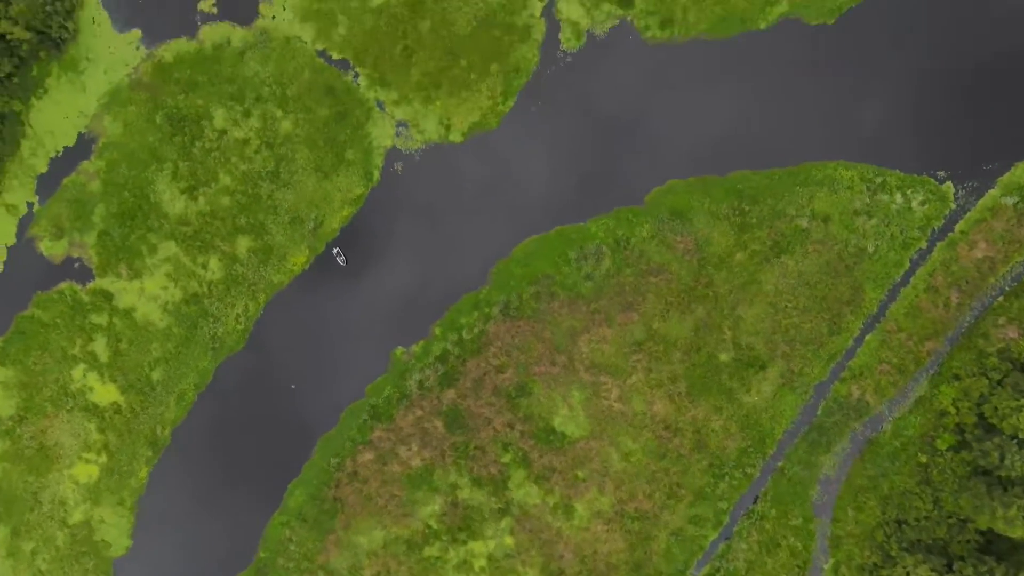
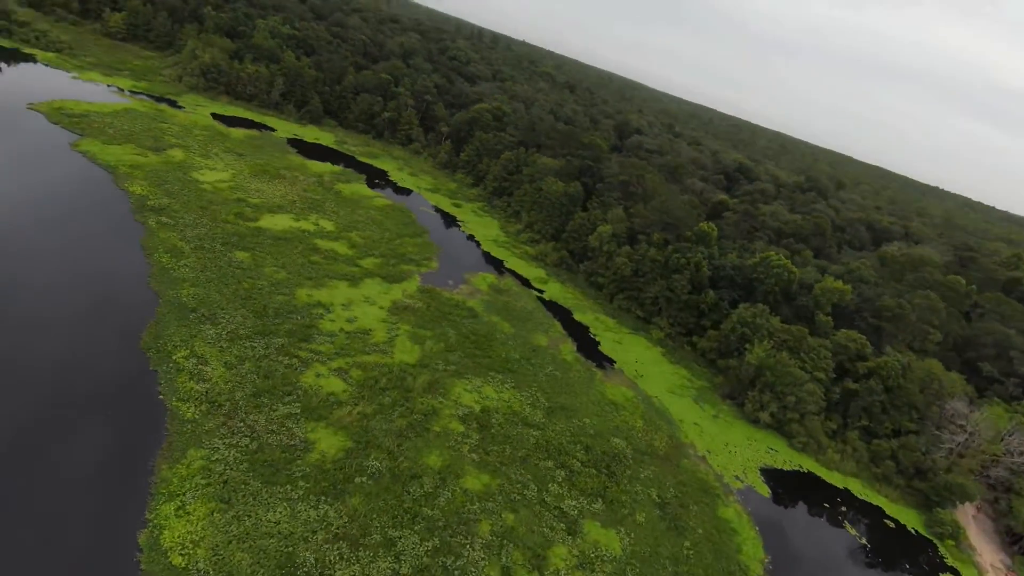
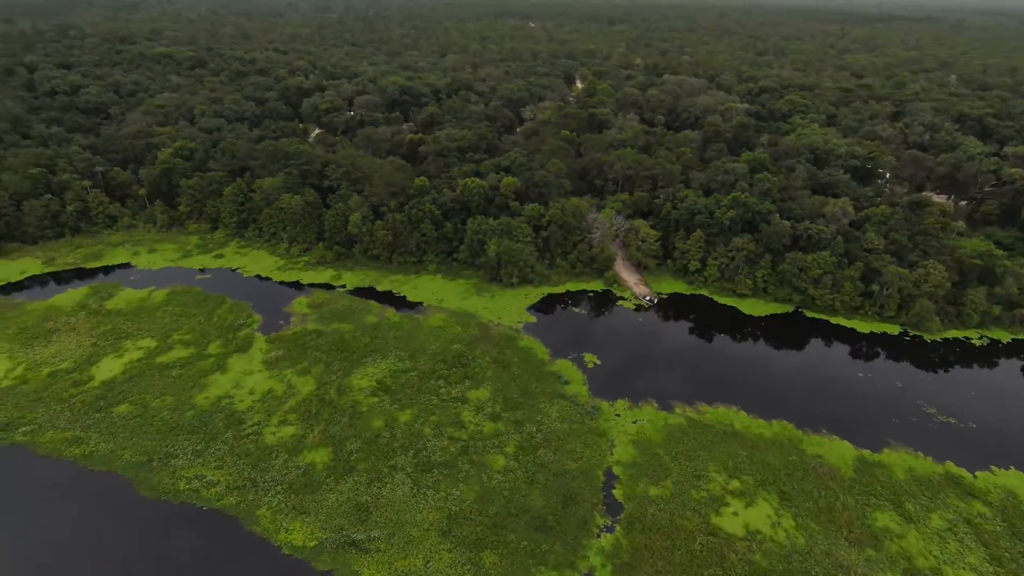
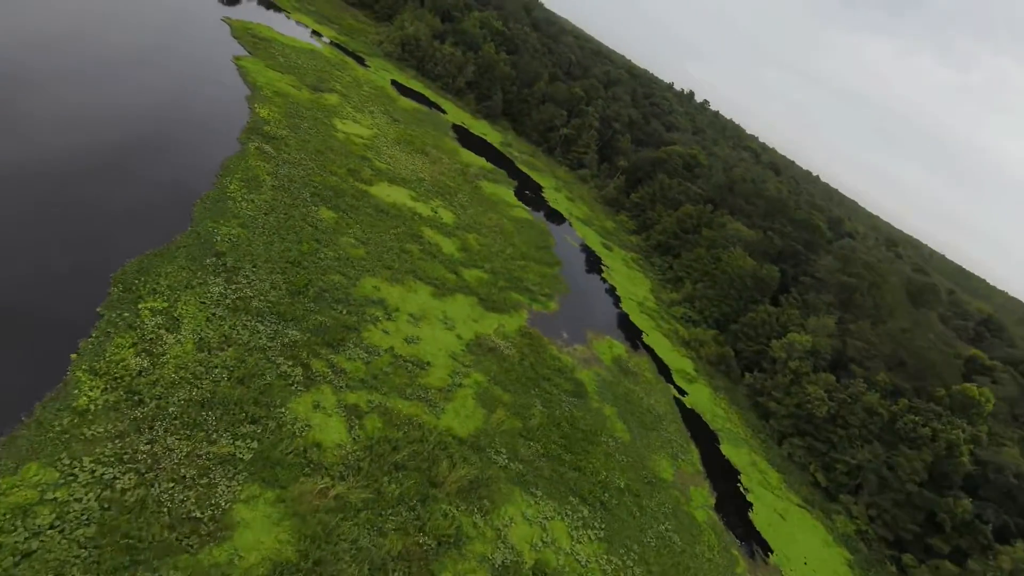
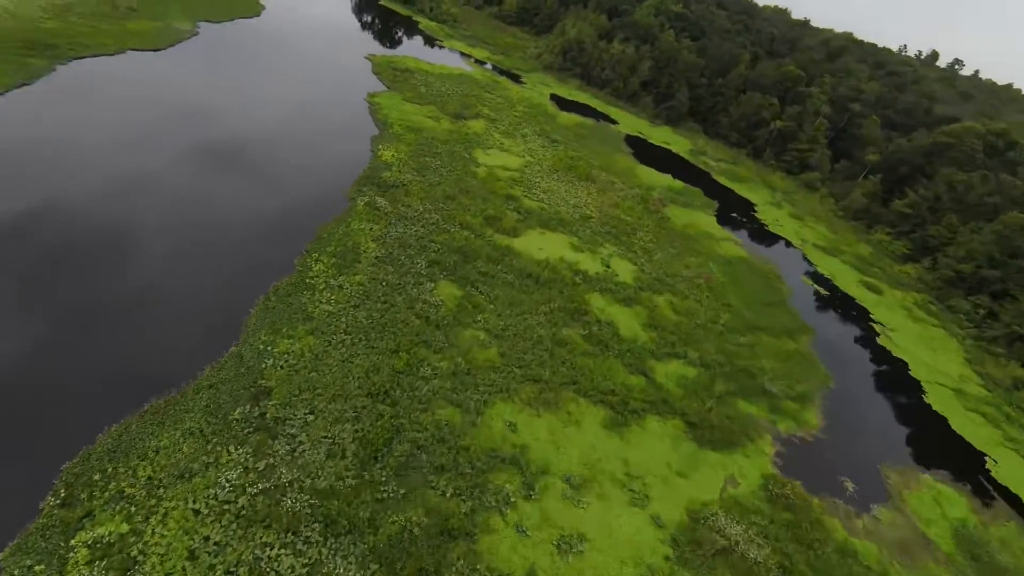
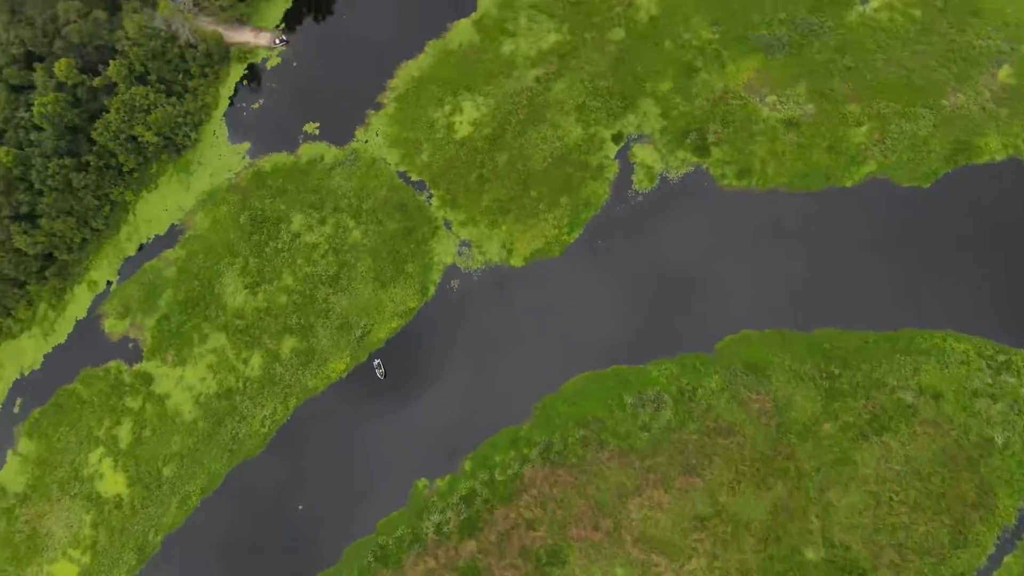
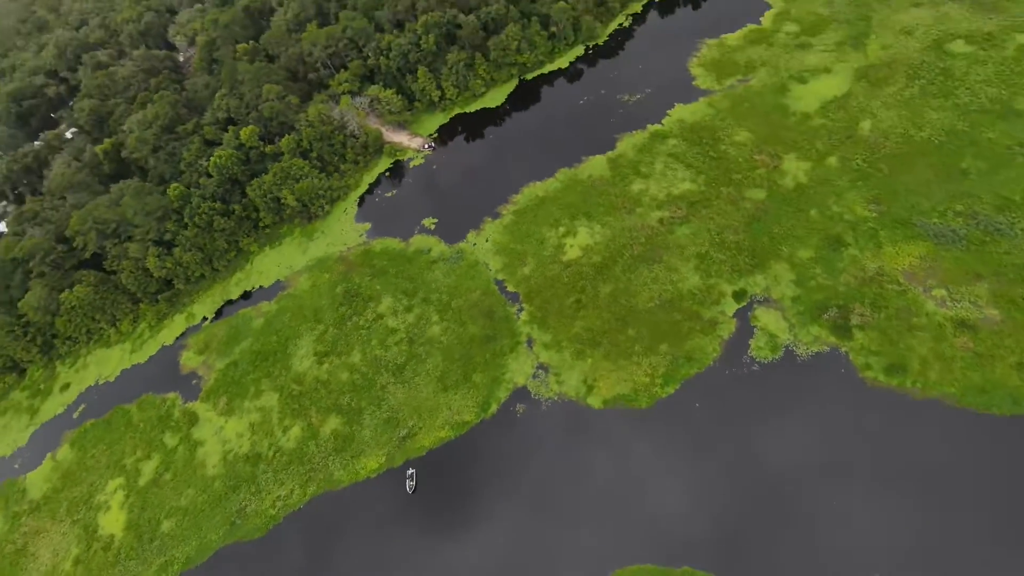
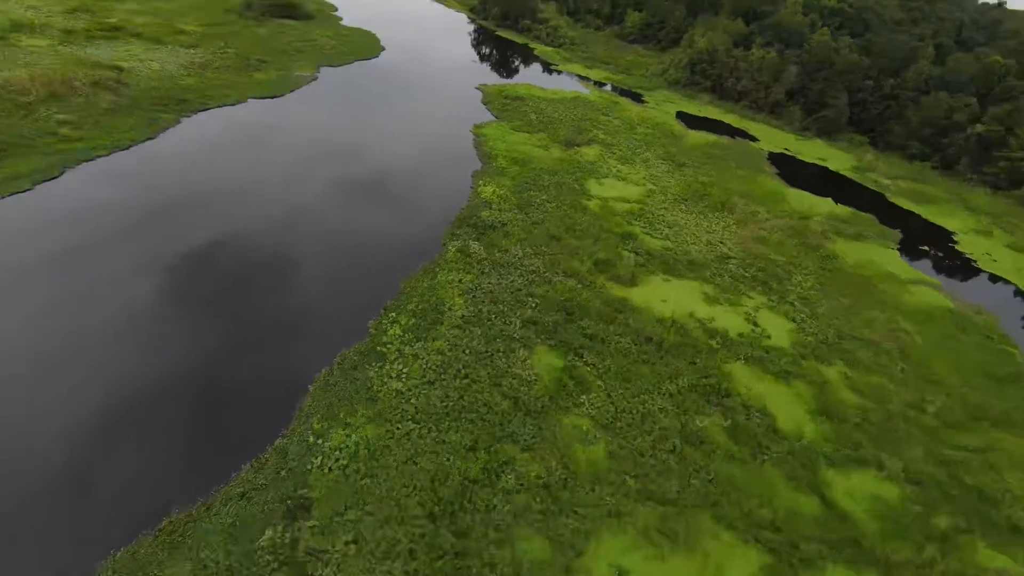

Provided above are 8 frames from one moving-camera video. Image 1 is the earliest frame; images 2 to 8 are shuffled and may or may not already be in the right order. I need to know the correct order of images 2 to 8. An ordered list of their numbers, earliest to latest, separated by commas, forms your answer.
6, 7, 3, 2, 4, 5, 8
